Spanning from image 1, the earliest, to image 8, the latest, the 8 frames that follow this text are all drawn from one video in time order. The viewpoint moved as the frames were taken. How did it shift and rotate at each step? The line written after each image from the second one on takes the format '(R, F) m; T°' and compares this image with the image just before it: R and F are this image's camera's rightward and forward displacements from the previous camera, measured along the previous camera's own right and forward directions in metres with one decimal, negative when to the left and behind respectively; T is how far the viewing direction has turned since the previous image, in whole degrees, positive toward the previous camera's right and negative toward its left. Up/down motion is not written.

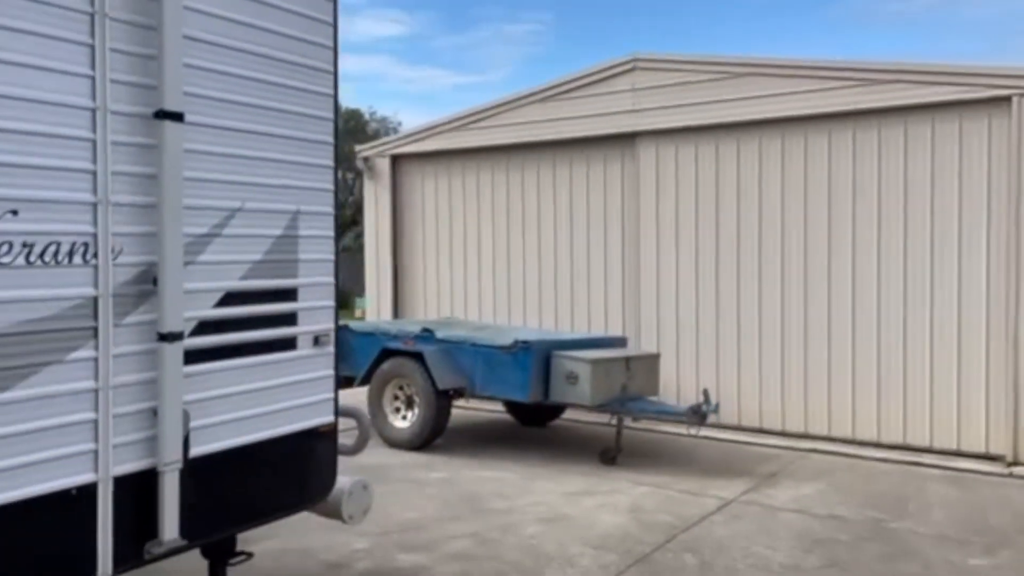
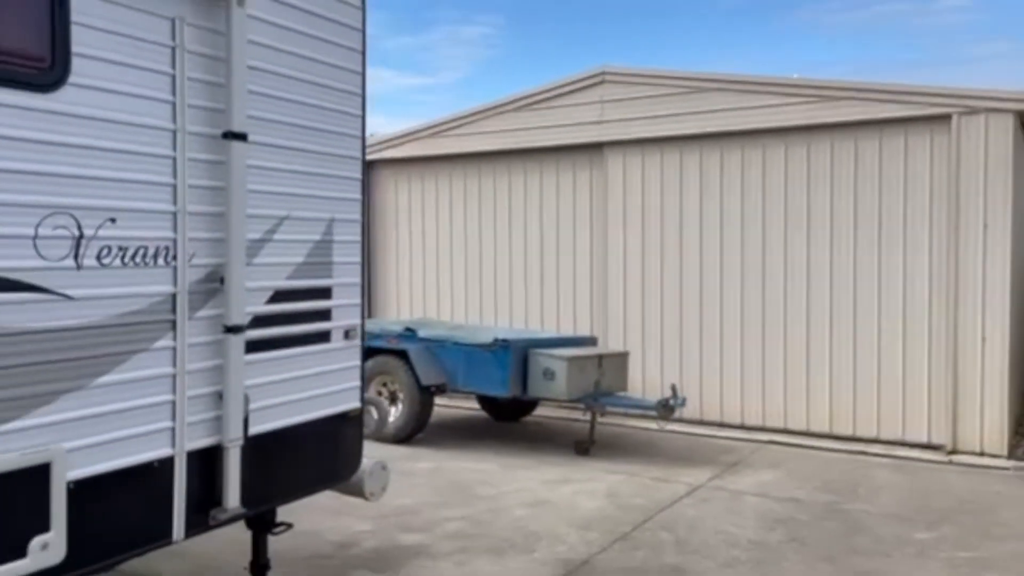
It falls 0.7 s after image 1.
(-0.2, -0.4) m; +3°
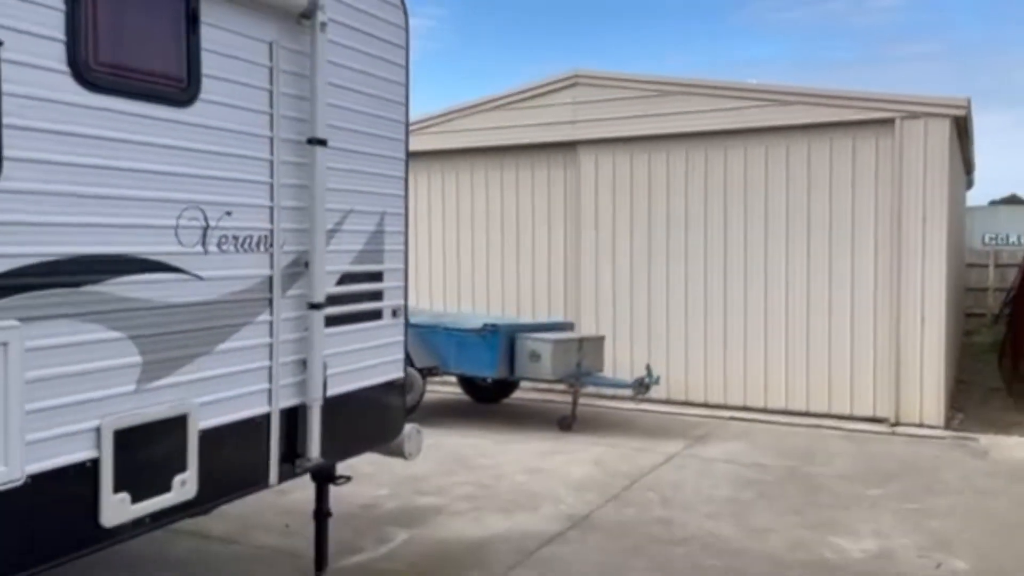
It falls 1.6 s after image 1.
(-0.4, -0.6) m; +4°
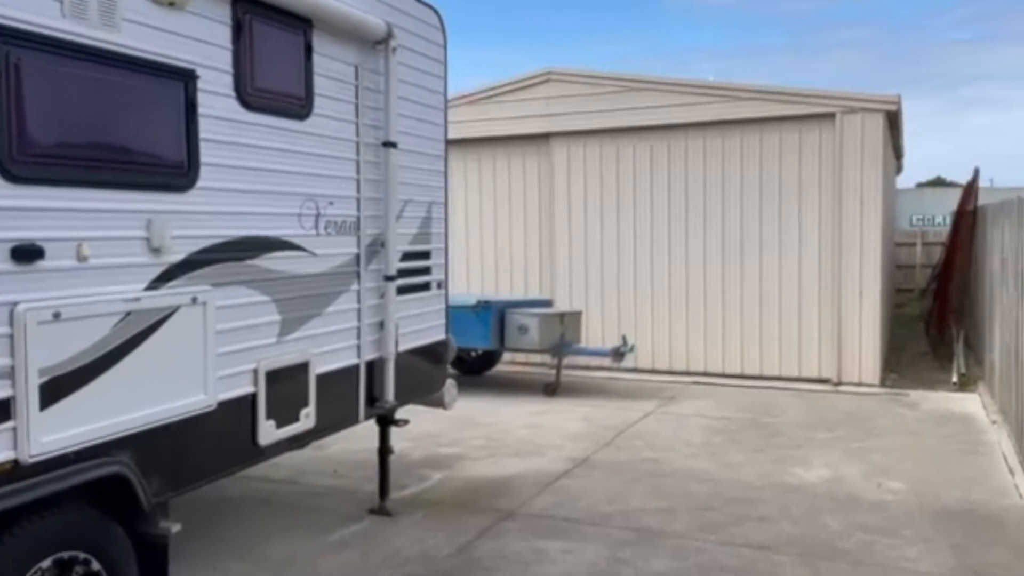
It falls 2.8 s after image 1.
(-0.5, -0.8) m; +4°
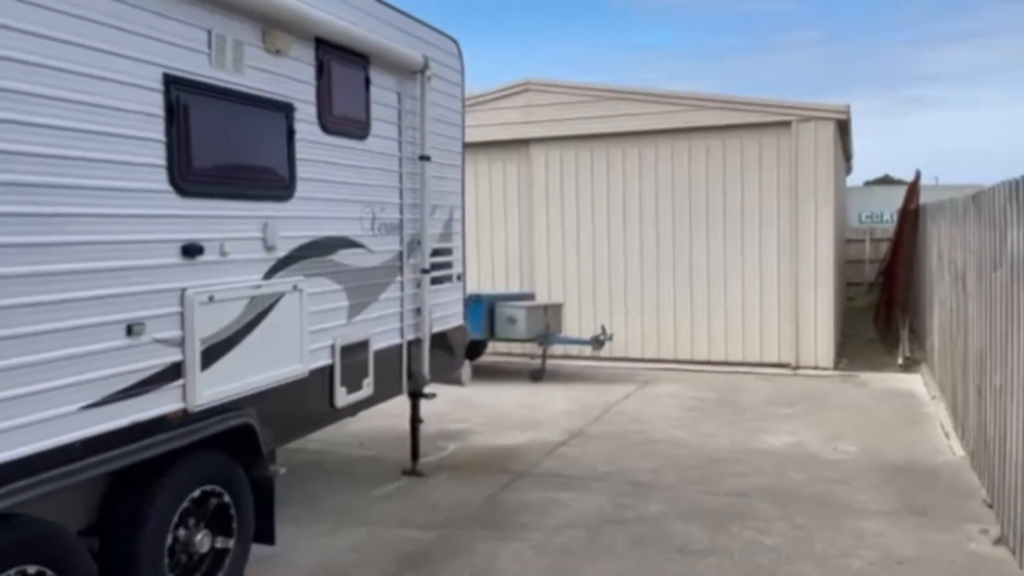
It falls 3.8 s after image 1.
(-0.3, -0.8) m; +3°
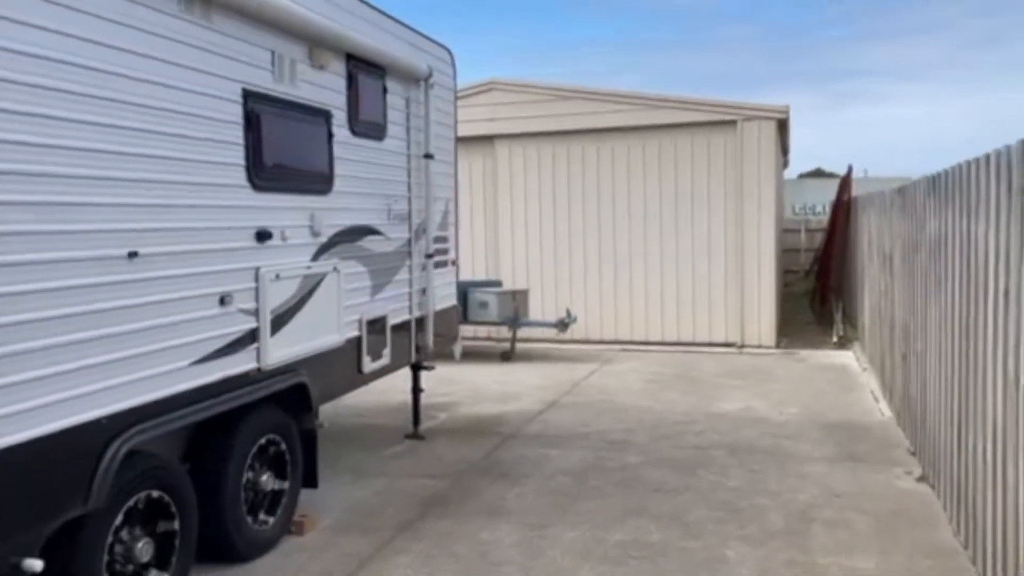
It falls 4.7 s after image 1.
(-0.3, -0.7) m; +4°
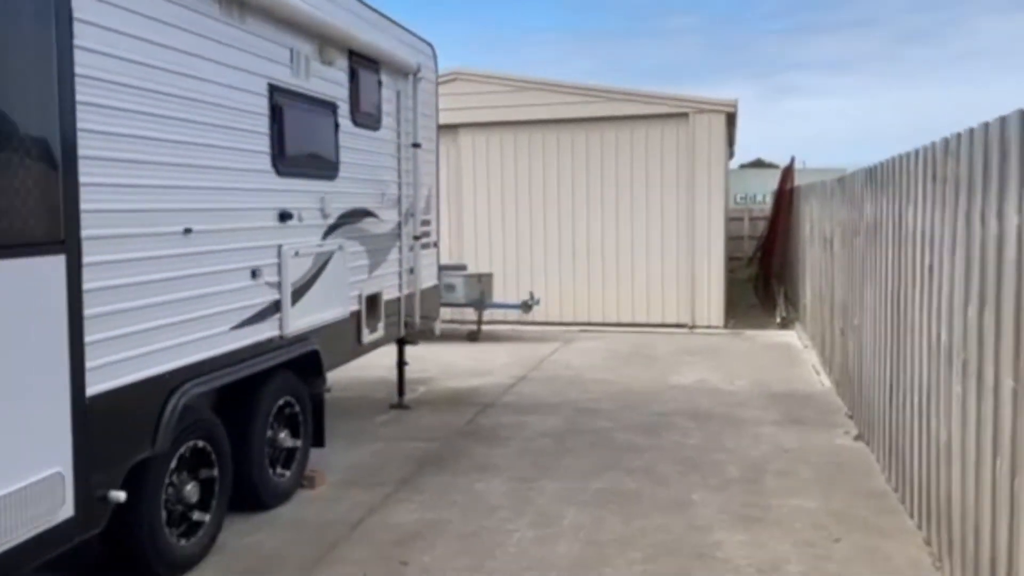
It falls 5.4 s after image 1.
(-0.2, -0.5) m; +4°
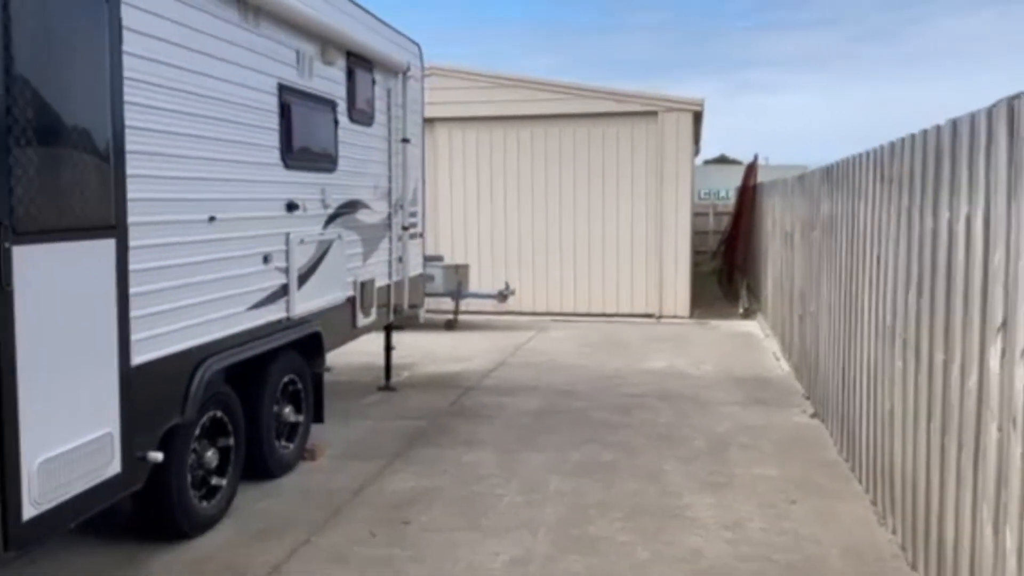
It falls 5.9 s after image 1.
(-0.1, -0.4) m; +2°
